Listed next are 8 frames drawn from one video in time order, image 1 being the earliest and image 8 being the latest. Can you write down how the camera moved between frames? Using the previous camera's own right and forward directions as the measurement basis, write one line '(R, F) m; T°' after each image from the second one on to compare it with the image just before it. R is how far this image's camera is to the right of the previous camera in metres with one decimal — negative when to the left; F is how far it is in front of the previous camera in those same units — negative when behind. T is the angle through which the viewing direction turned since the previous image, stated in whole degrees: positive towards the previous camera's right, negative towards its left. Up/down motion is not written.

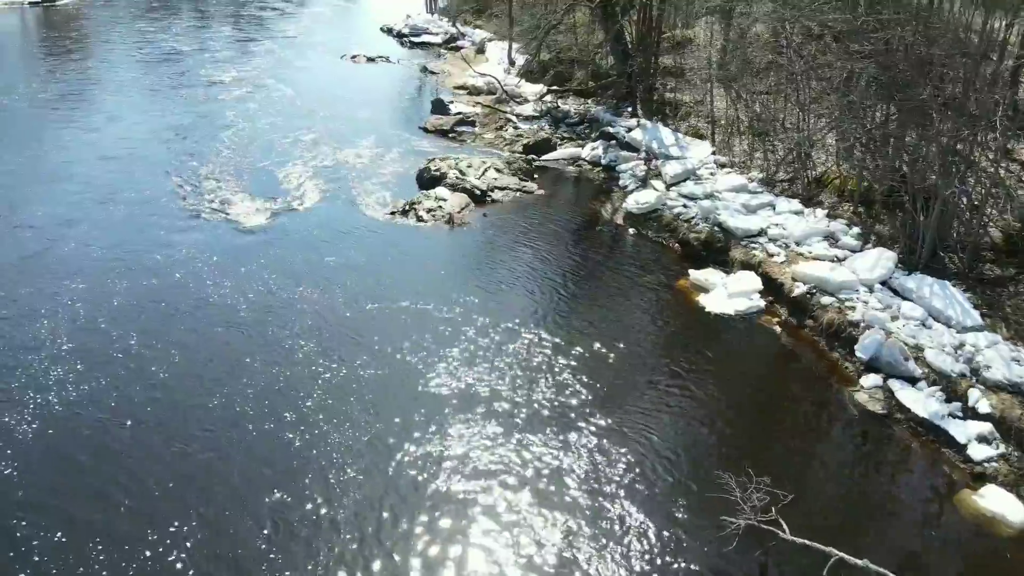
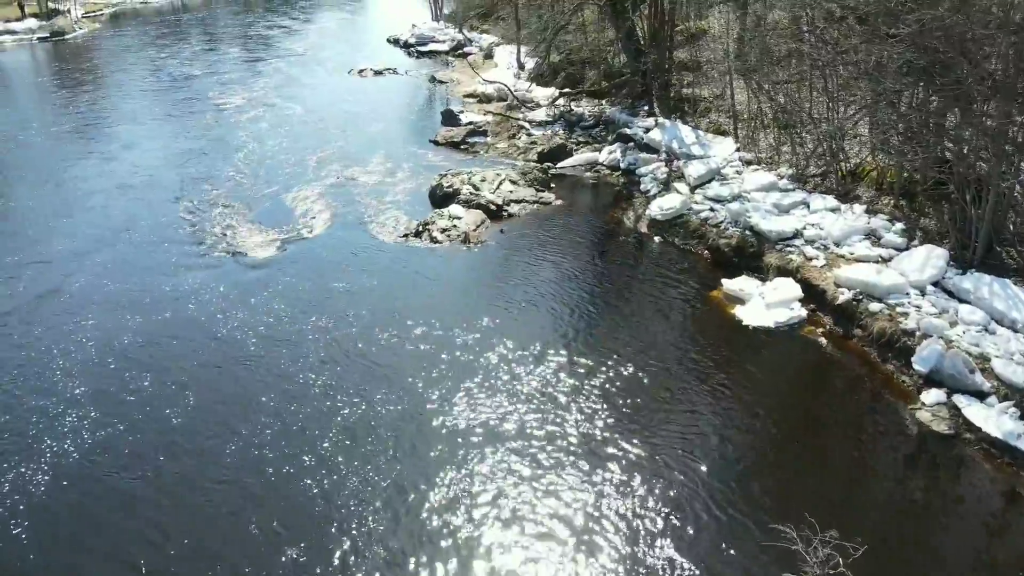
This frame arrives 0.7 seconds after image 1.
(0.0, +0.7) m; -2°
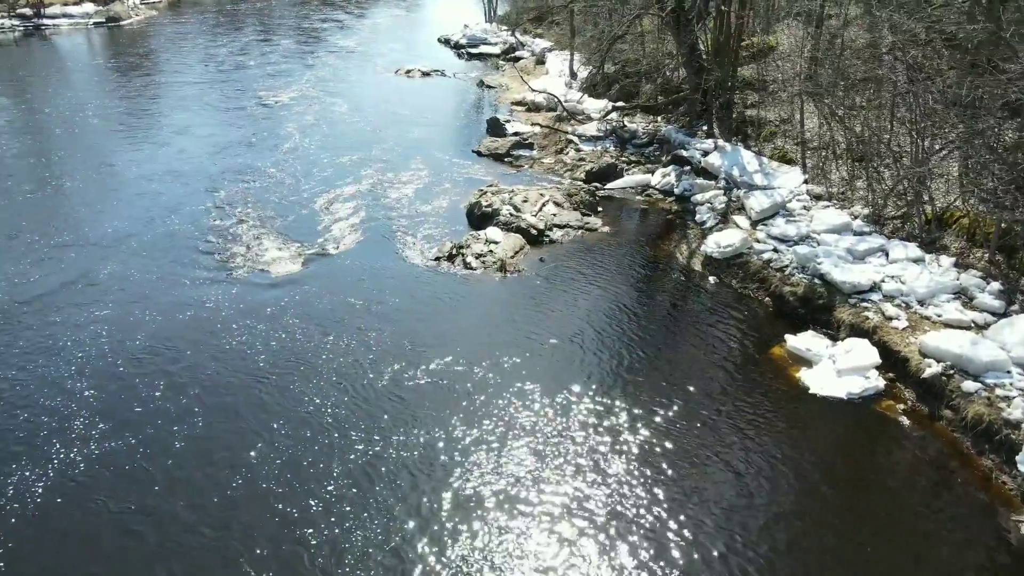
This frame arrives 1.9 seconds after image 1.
(0.0, +1.3) m; -3°
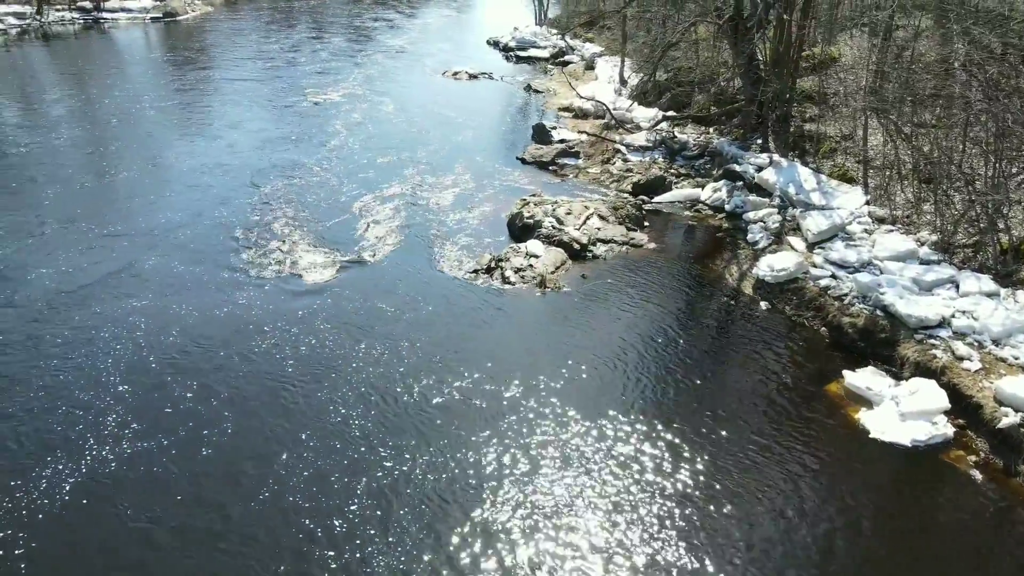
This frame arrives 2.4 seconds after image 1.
(0.0, +0.5) m; -3°
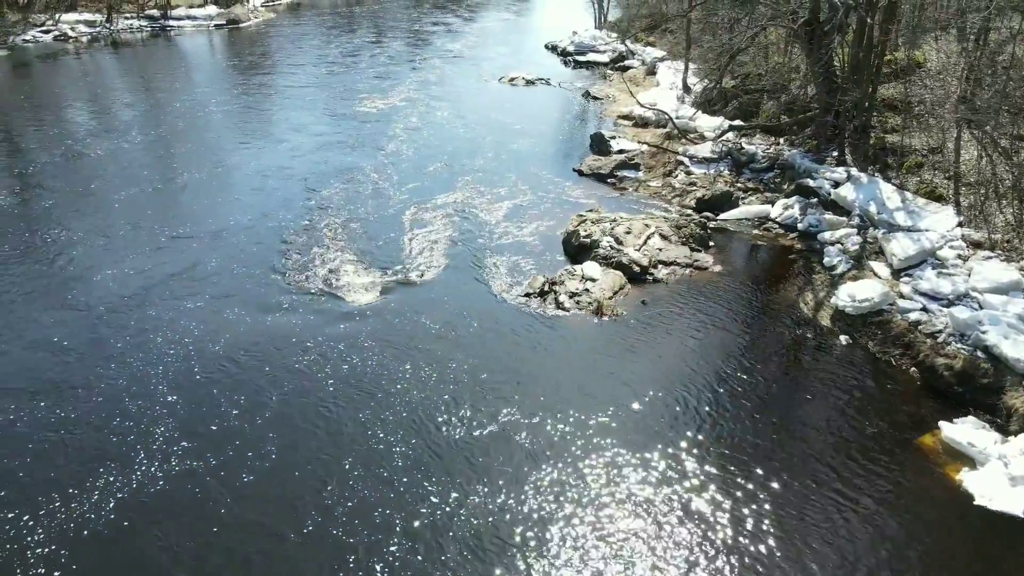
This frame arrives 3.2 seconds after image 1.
(0.0, +0.8) m; -4°
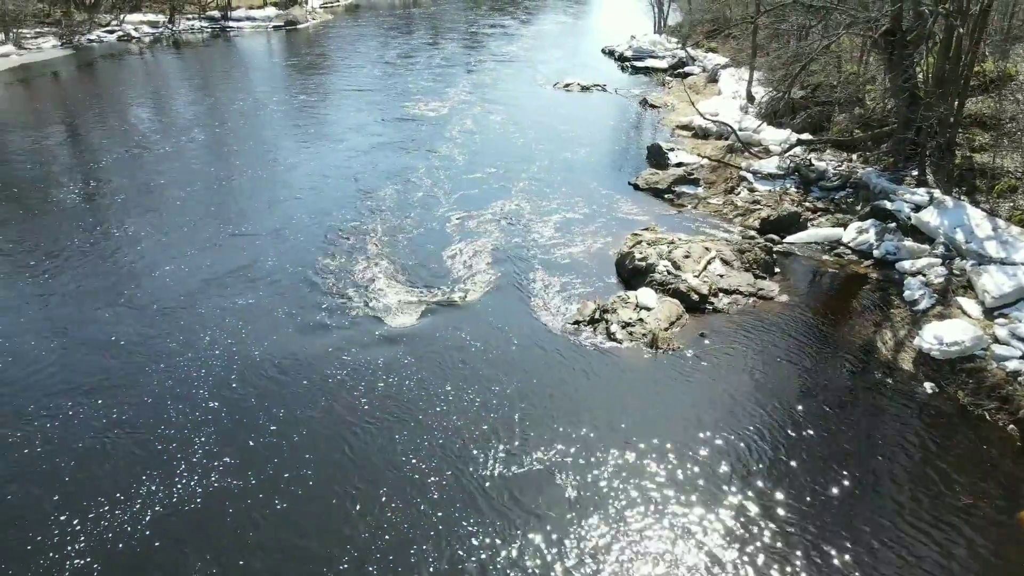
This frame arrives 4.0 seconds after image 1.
(0.0, +0.8) m; -4°
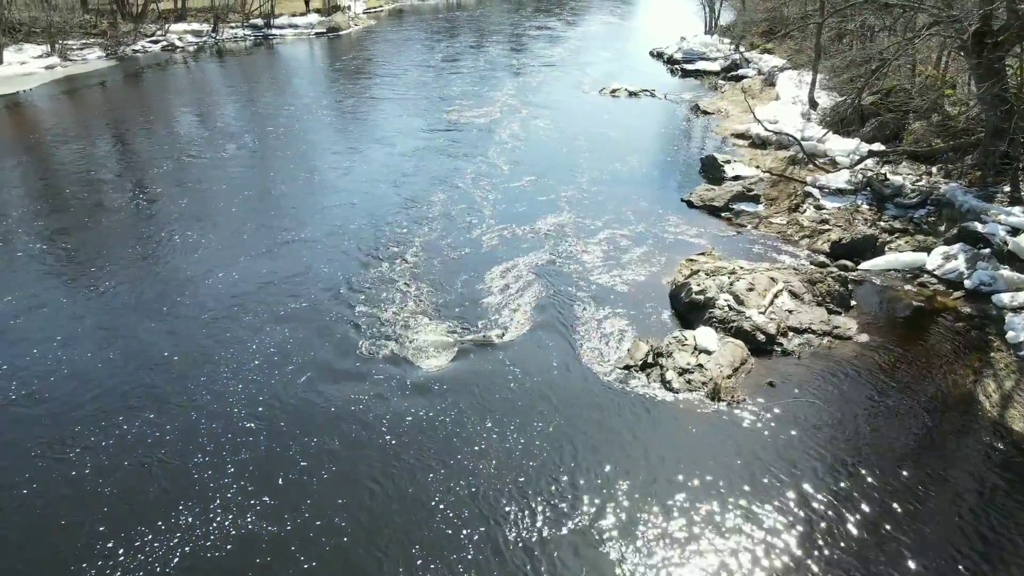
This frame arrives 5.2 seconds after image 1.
(0.0, +1.2) m; -3°
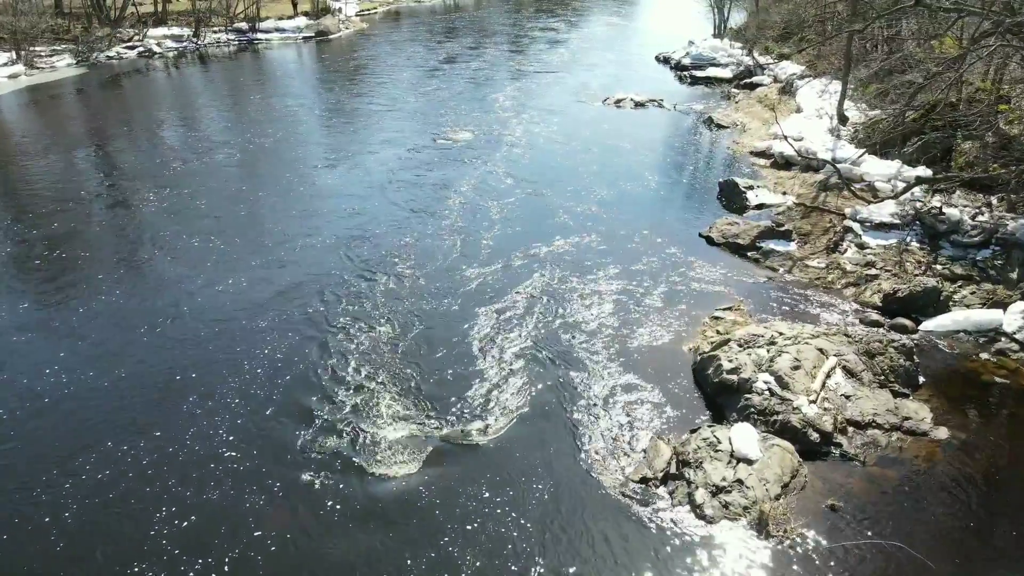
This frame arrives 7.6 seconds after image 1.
(+0.2, +2.4) m; 0°
